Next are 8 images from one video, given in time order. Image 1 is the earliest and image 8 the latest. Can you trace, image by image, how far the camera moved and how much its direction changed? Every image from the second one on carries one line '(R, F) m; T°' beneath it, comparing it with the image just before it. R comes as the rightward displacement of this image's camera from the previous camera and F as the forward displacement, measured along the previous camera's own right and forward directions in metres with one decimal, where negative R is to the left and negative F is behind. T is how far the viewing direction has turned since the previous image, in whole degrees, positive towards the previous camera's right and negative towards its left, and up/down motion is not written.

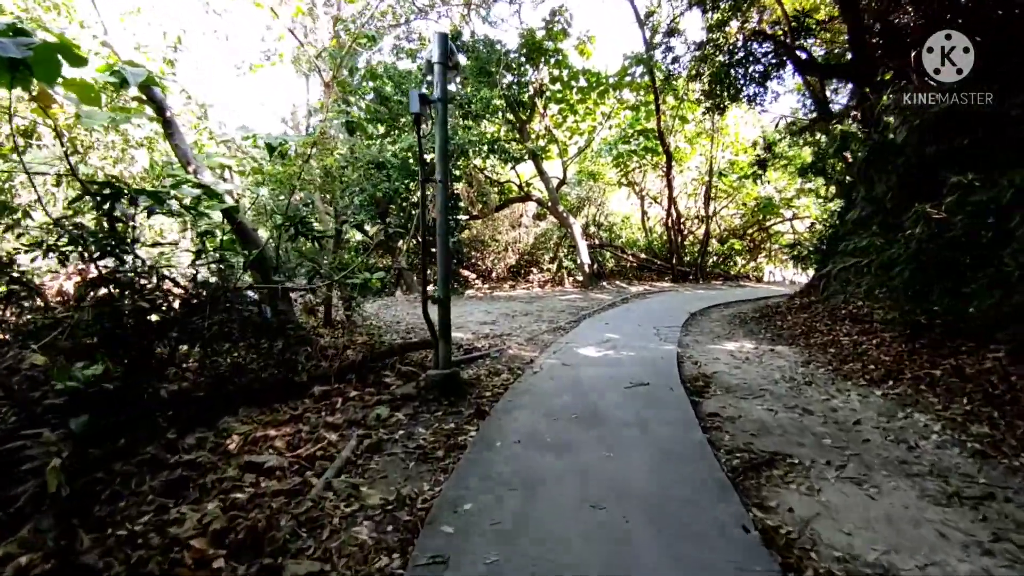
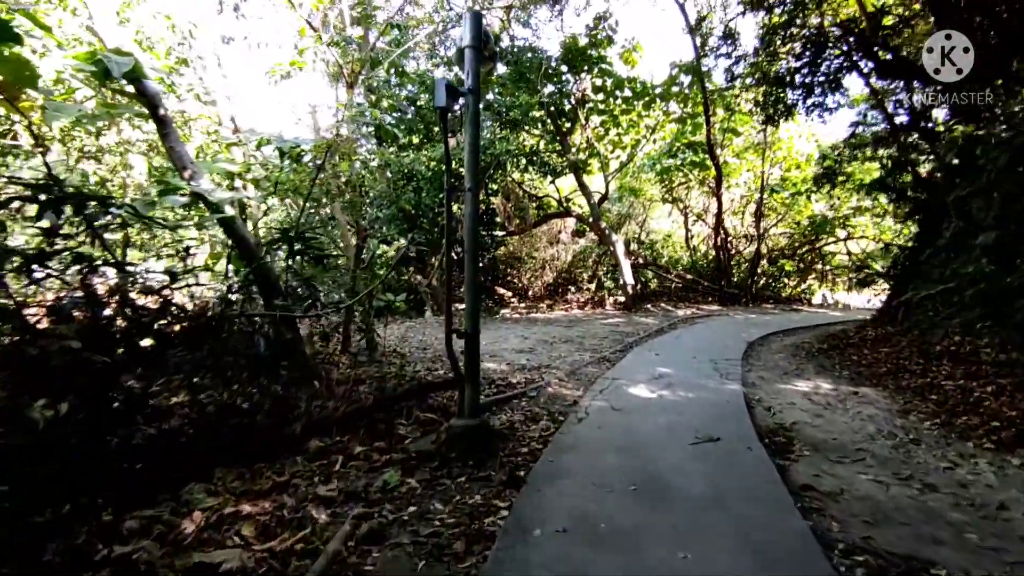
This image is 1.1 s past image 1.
(0.0, +0.7) m; -3°
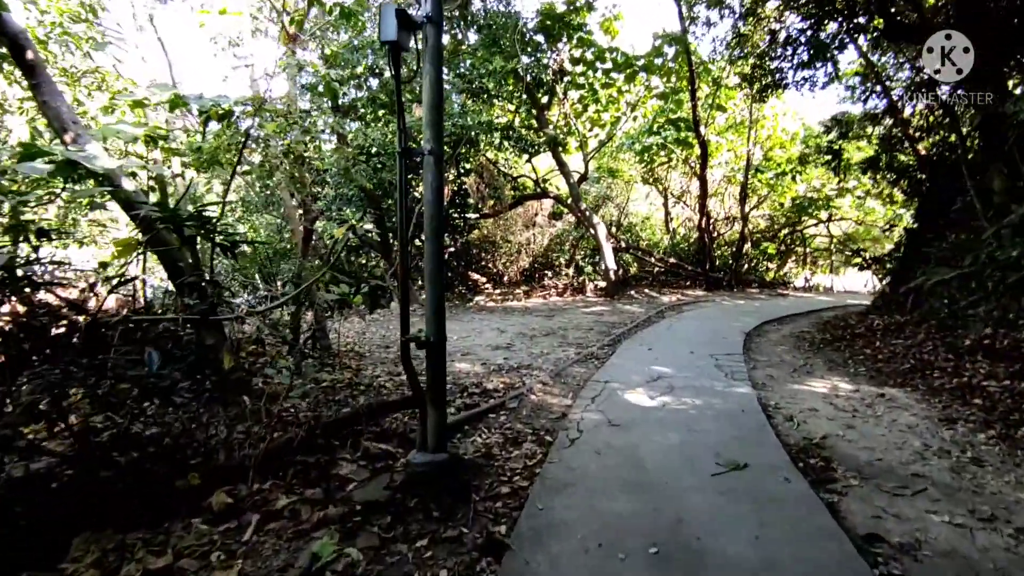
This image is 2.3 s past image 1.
(0.0, +0.8) m; +2°
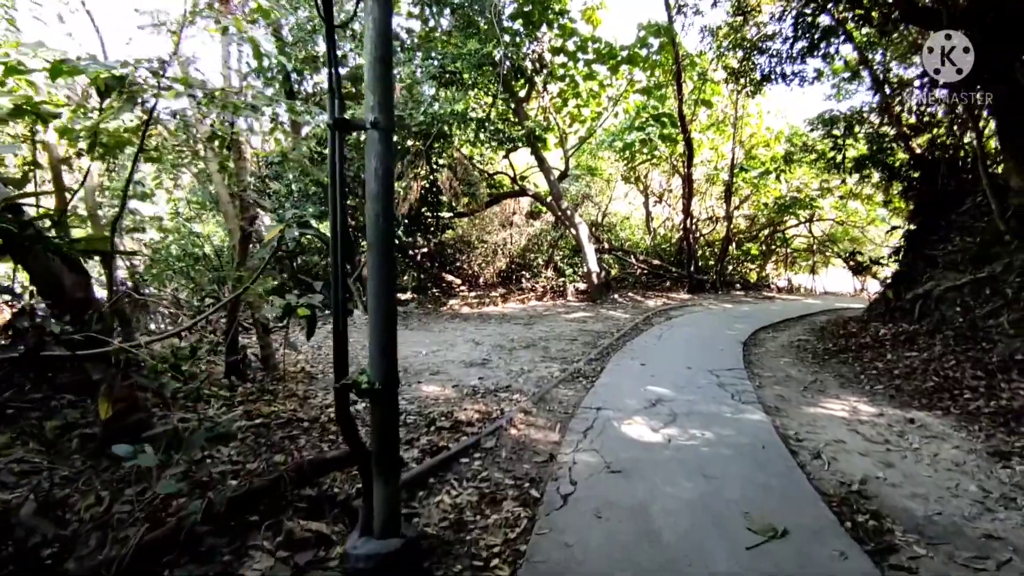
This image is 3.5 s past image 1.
(0.0, +0.7) m; +2°
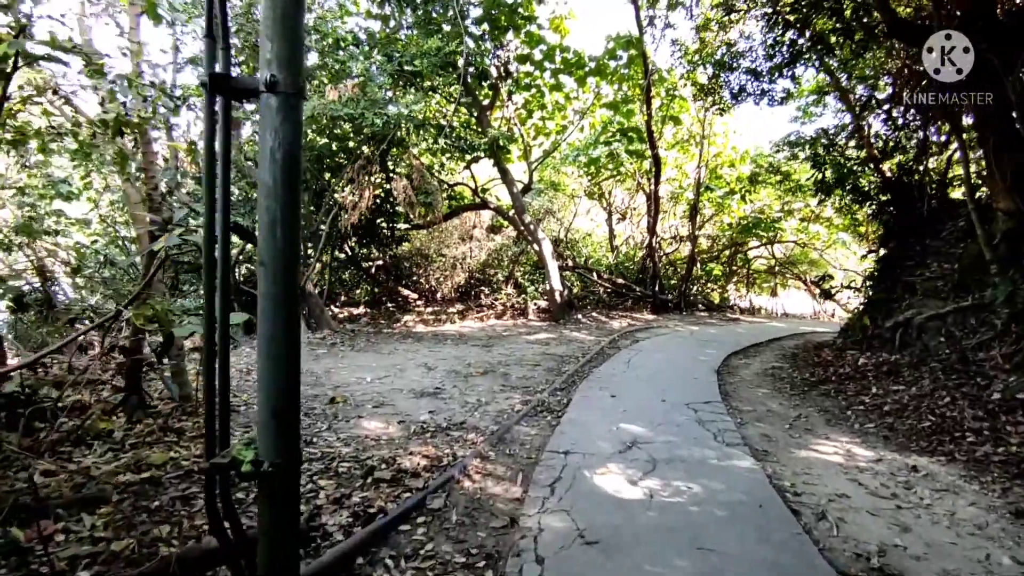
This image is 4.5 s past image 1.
(0.0, +0.5) m; +3°
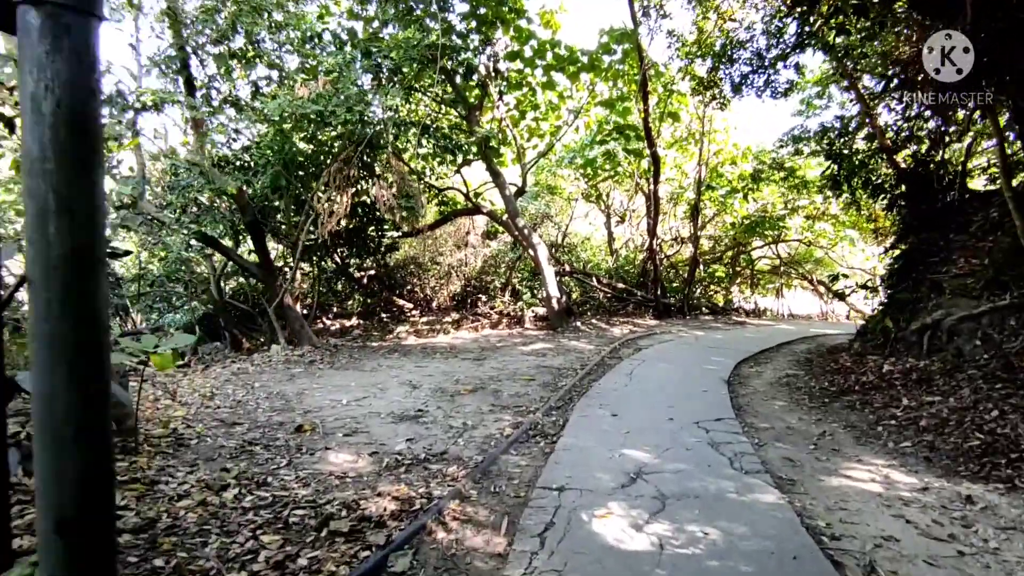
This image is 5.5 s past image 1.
(+0.1, +0.5) m; 0°
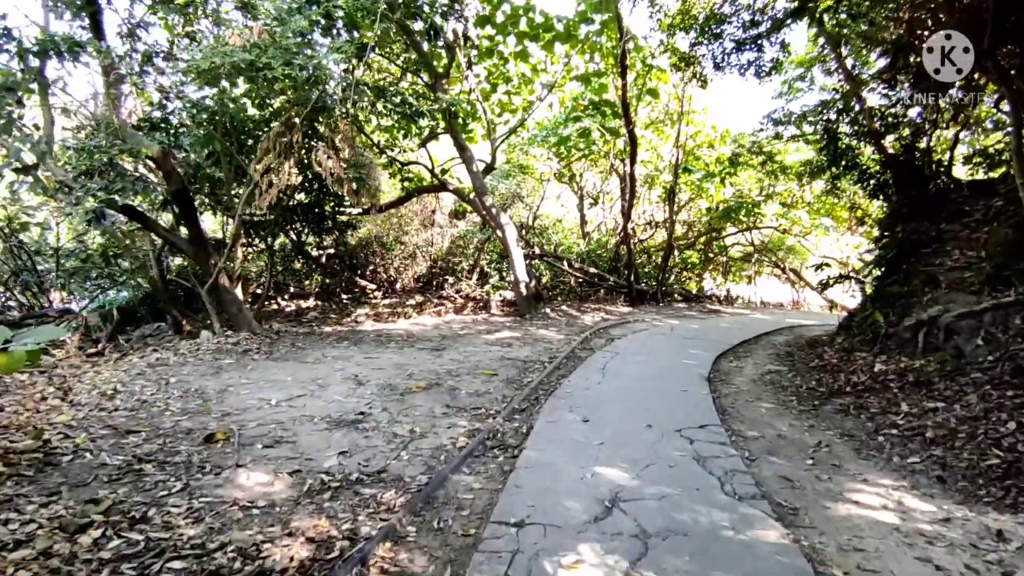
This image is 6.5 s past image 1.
(+0.1, +0.6) m; +3°
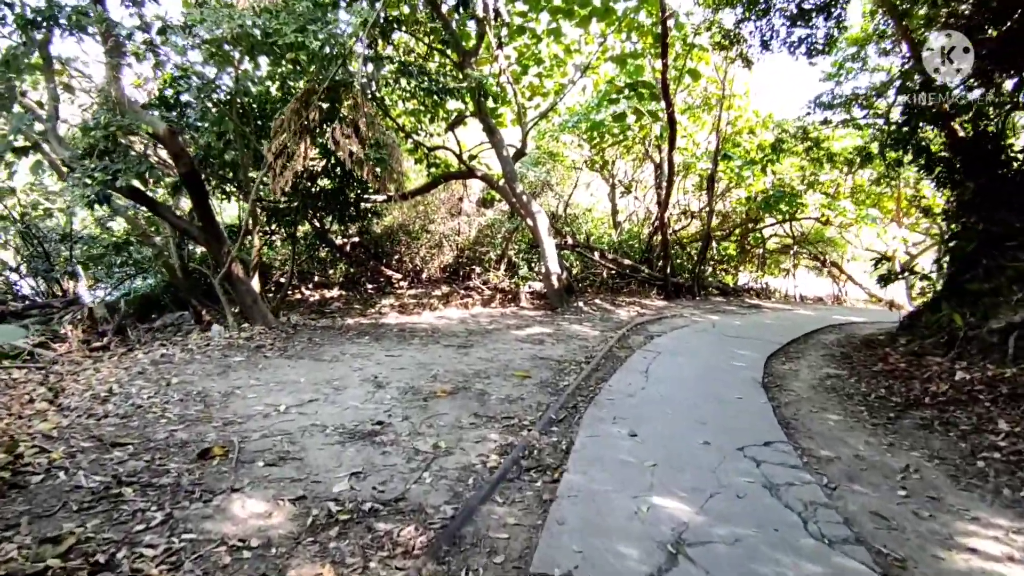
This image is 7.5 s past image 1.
(-0.1, +0.5) m; -2°
